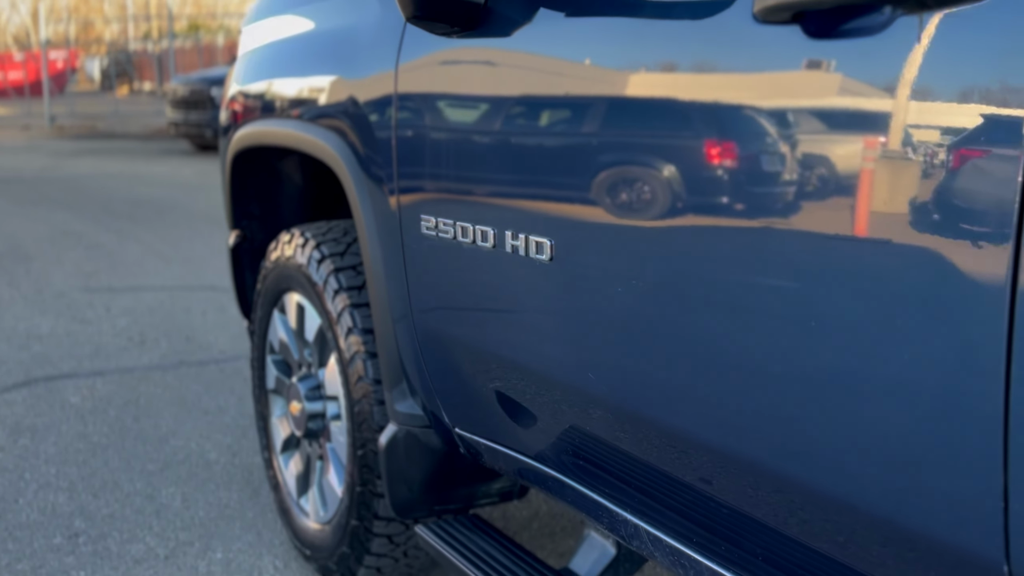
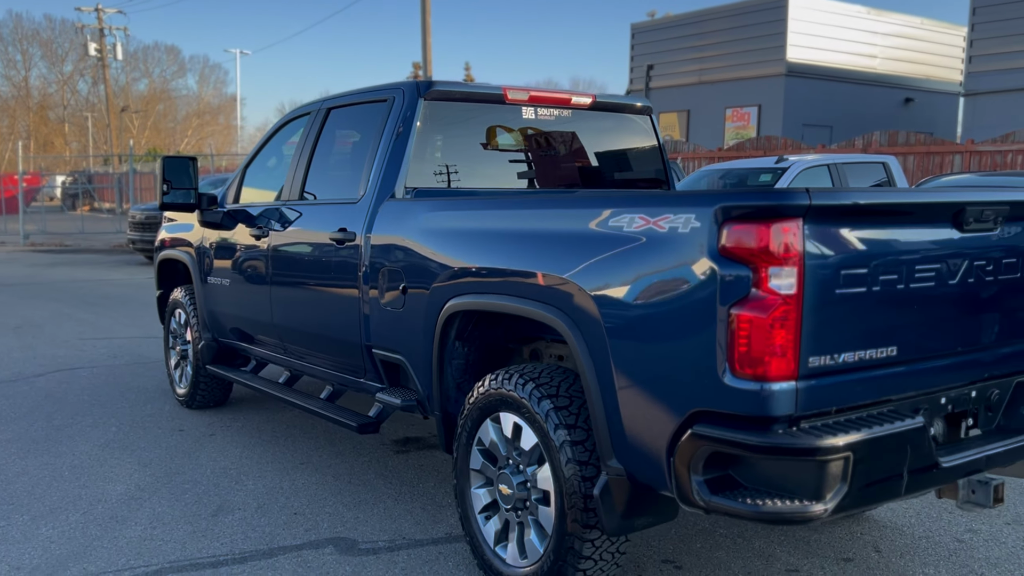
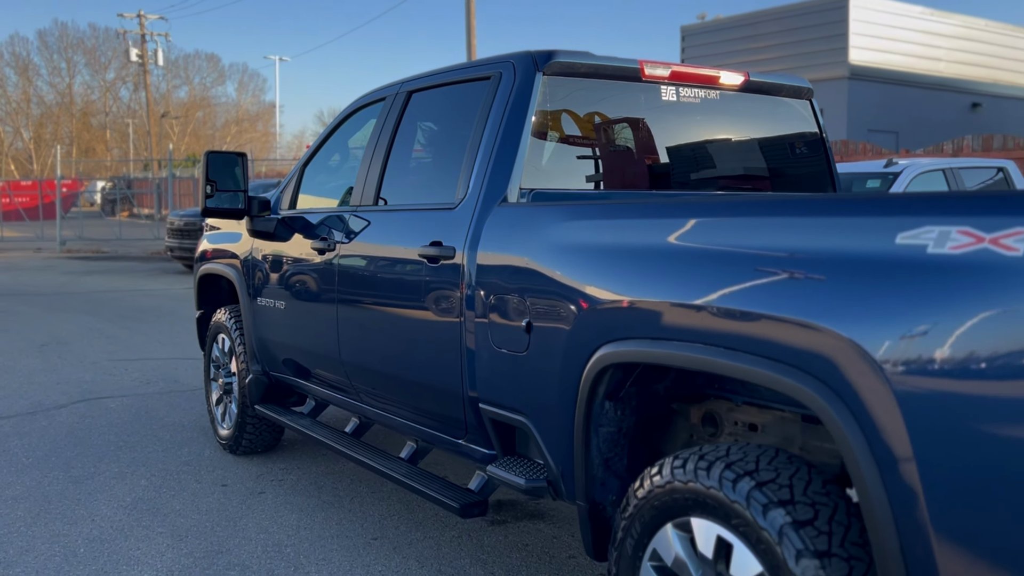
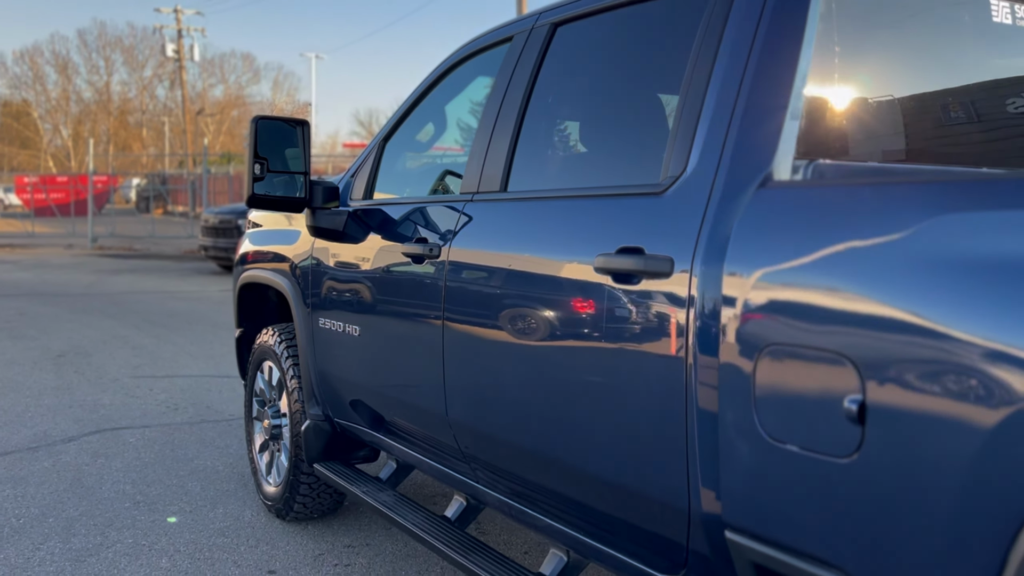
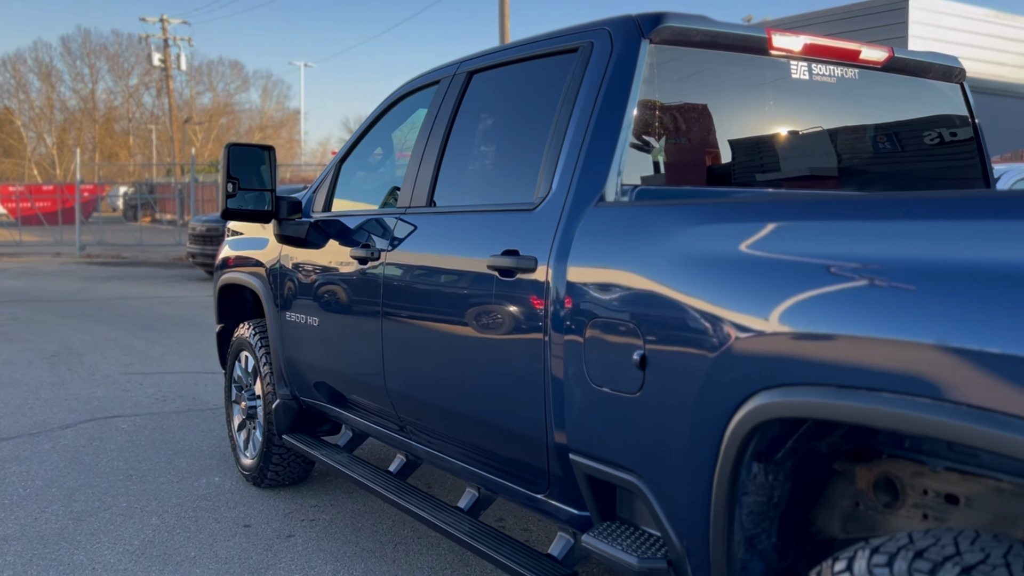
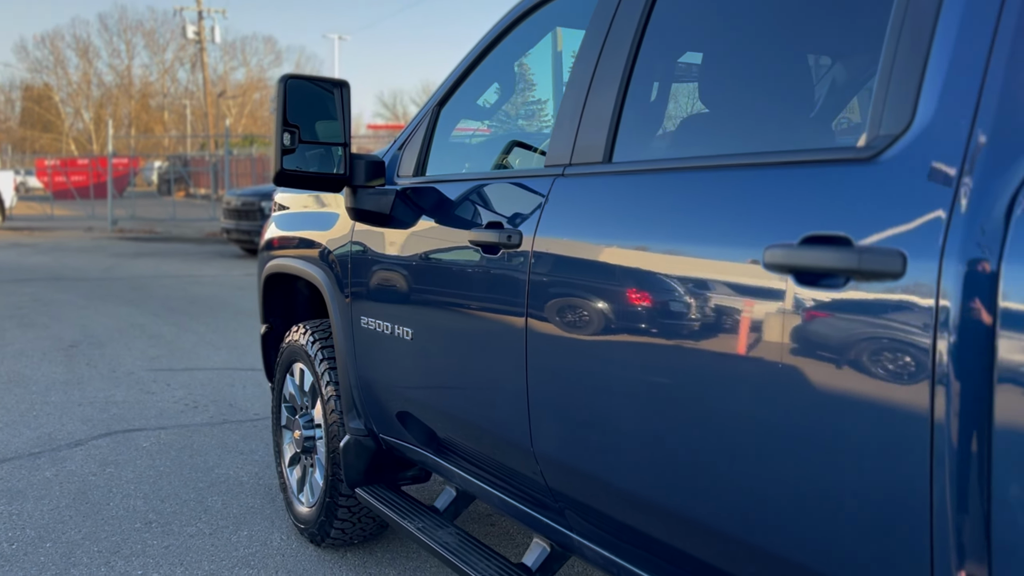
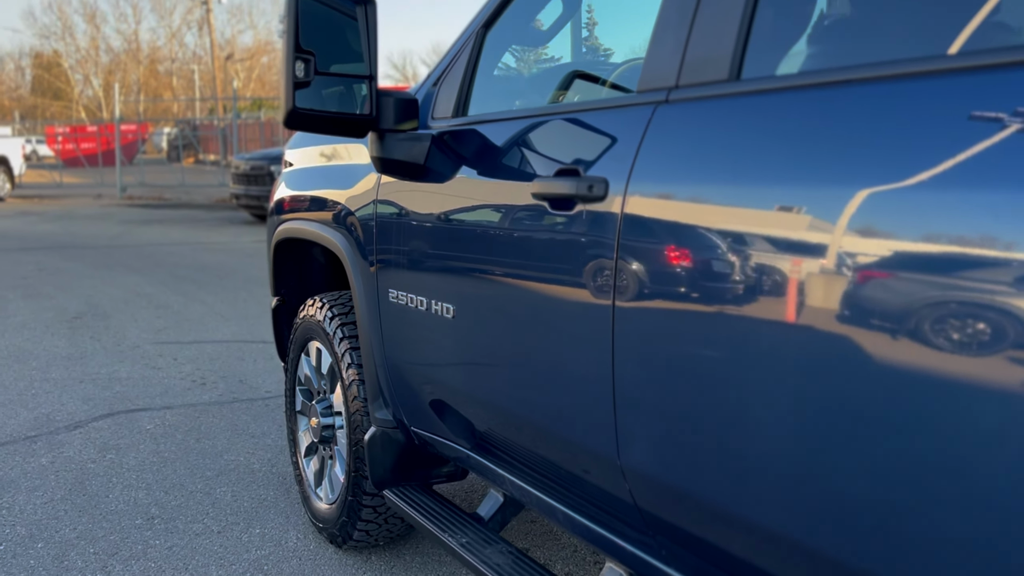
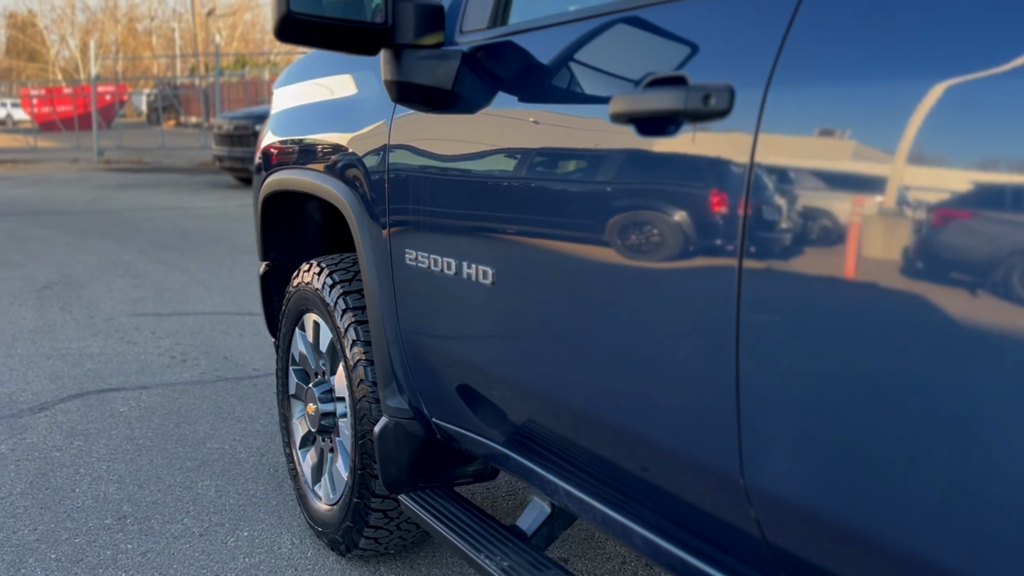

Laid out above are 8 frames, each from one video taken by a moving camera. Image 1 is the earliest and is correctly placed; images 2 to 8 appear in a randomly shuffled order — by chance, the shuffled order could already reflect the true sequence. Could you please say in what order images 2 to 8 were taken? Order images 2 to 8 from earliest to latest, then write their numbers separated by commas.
8, 7, 6, 4, 5, 3, 2
